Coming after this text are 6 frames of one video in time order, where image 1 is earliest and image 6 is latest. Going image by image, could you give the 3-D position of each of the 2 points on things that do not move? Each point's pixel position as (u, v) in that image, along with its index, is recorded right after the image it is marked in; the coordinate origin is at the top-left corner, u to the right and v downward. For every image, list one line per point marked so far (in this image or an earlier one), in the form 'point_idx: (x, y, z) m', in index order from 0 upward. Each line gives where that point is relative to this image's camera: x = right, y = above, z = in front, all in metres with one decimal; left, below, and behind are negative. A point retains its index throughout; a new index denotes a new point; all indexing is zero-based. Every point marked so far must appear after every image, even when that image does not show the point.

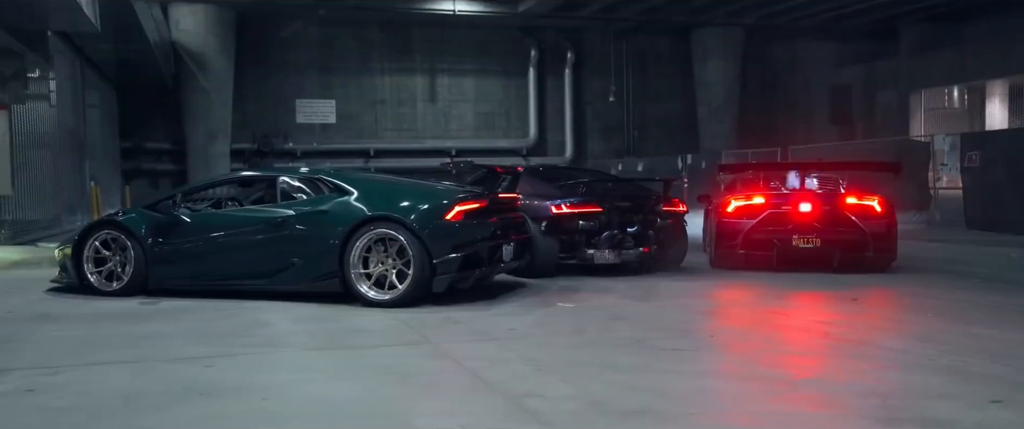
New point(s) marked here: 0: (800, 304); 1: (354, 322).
0: (+2.8, -0.9, +8.0) m
1: (-1.2, -0.9, +6.5) m
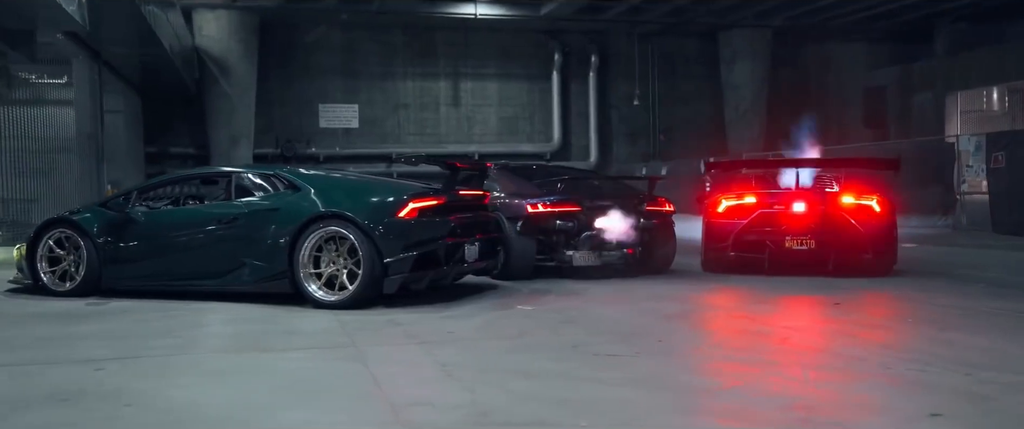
0: (+2.4, -0.8, +7.5) m
1: (-1.7, -0.8, +6.2) m
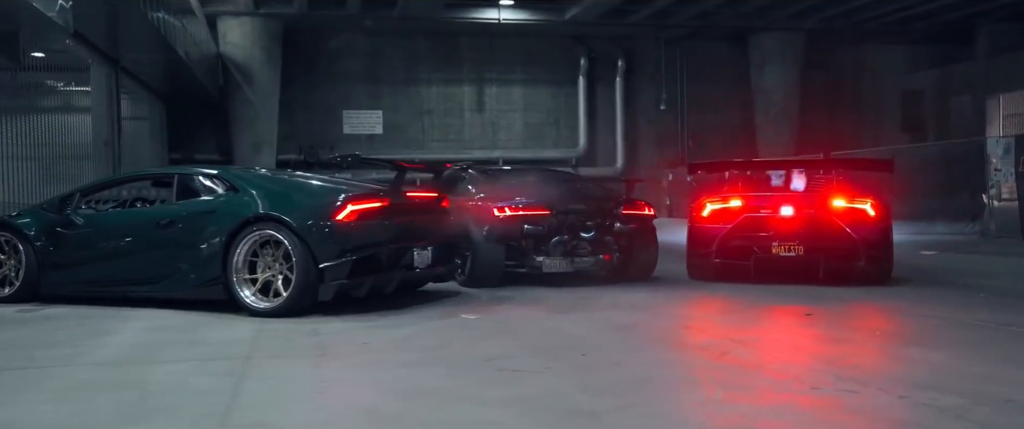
0: (+2.0, -0.9, +6.9) m
1: (-2.1, -0.8, +5.9) m
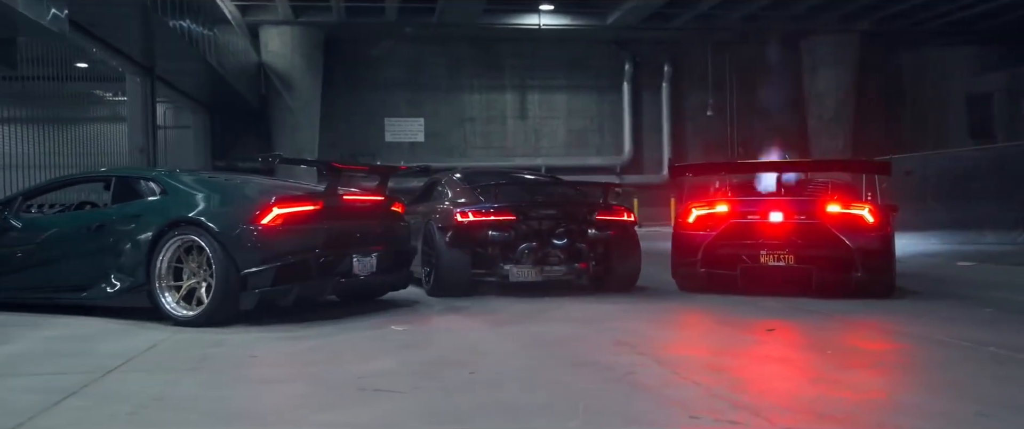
0: (+1.5, -0.9, +6.3) m
1: (-2.7, -0.9, +5.6) m
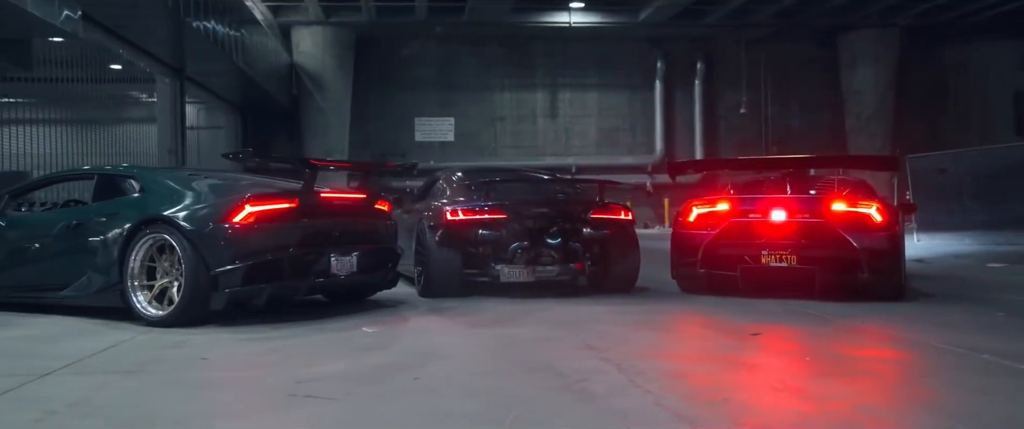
0: (+1.3, -0.9, +6.0) m
1: (-2.9, -0.8, +5.5) m
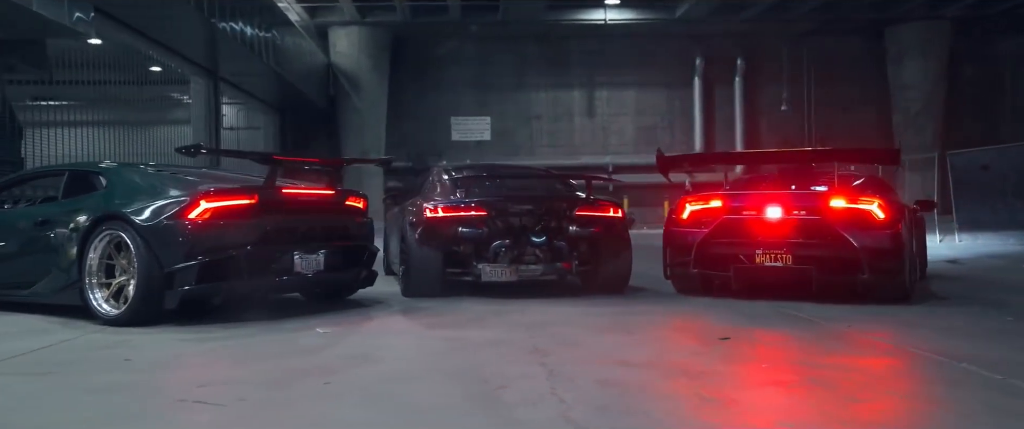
0: (+1.0, -0.9, +5.7) m
1: (-3.2, -0.8, +5.4) m
